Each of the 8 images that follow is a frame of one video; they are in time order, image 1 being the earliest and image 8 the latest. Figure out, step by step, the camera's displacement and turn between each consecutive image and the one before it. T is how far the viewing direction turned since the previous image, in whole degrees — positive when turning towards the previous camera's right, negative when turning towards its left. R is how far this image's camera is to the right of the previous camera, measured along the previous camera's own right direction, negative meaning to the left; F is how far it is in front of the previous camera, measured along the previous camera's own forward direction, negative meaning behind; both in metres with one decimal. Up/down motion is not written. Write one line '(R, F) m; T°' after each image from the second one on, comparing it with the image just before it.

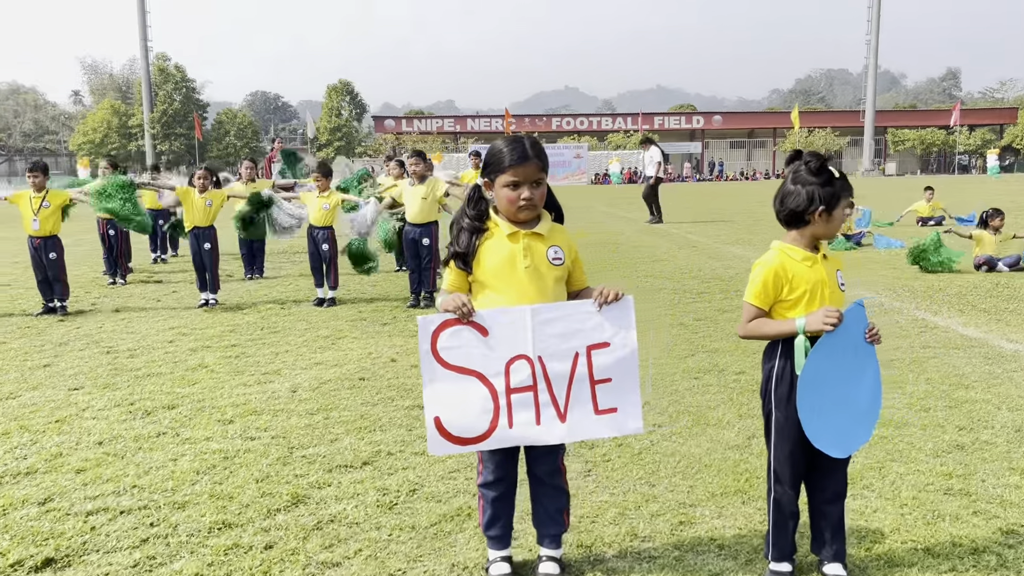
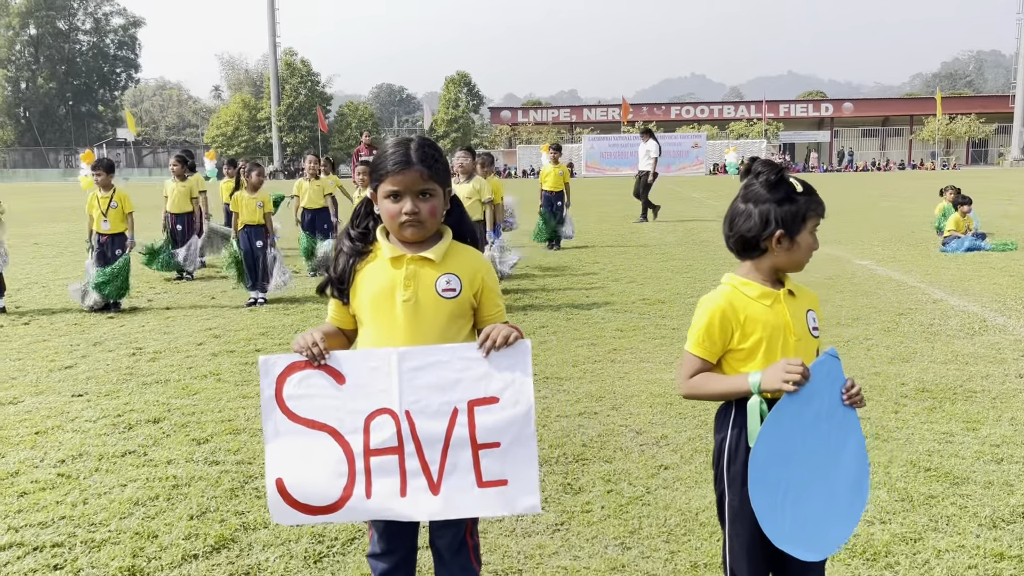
(+0.5, +0.5) m; -8°
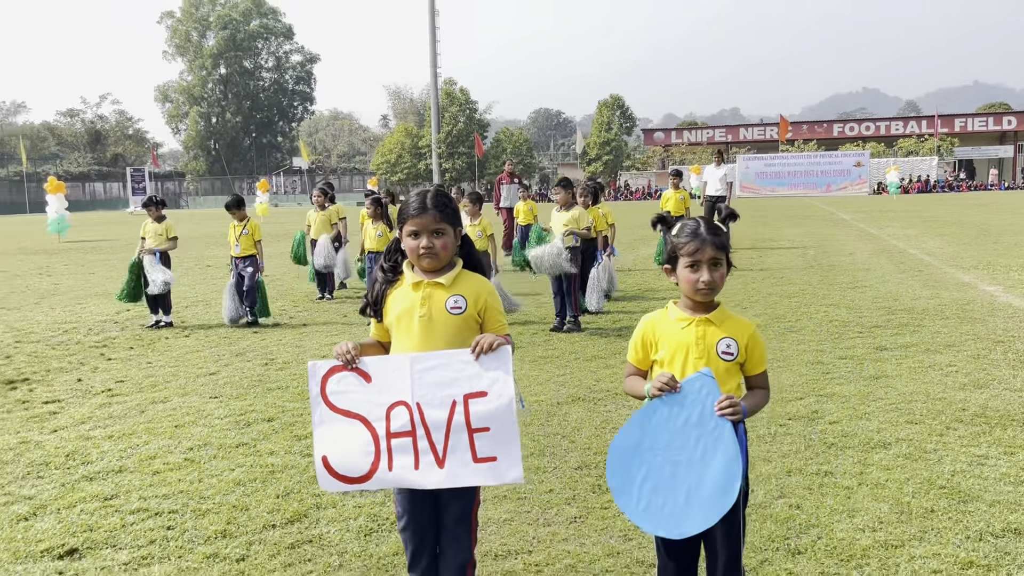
(+0.5, -0.4) m; -10°
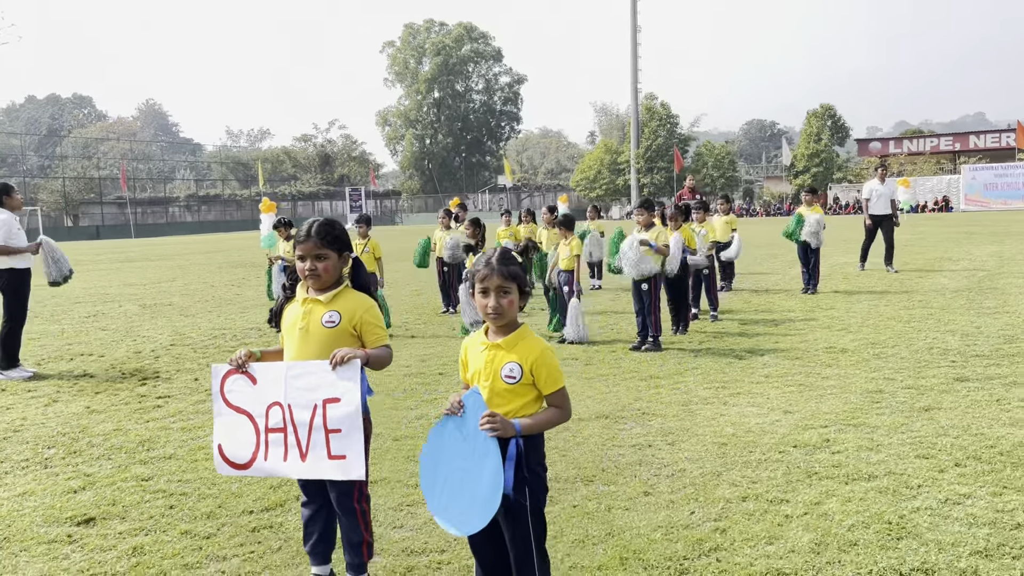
(+1.1, -0.1) m; -14°
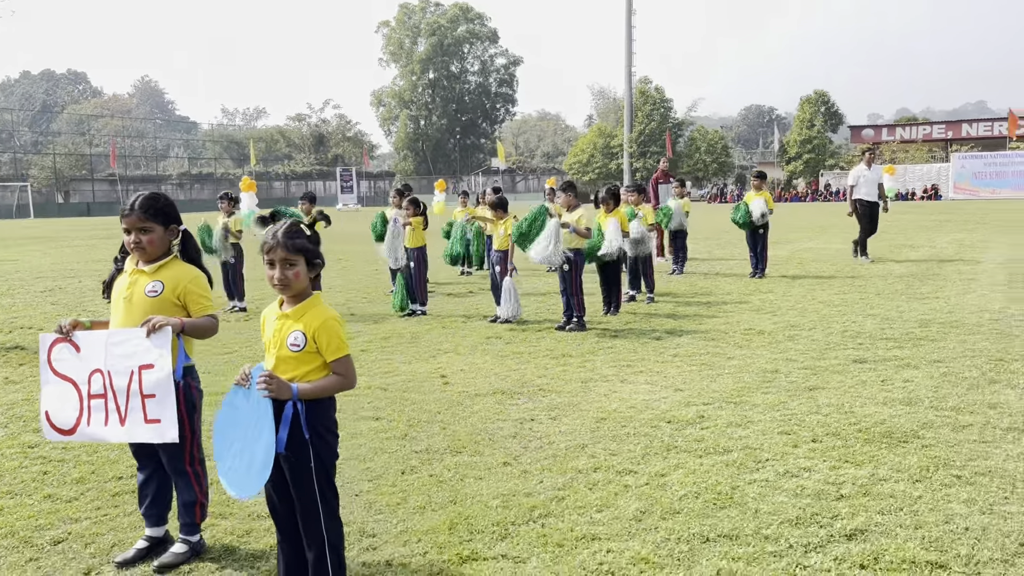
(+0.6, -0.1) m; 0°
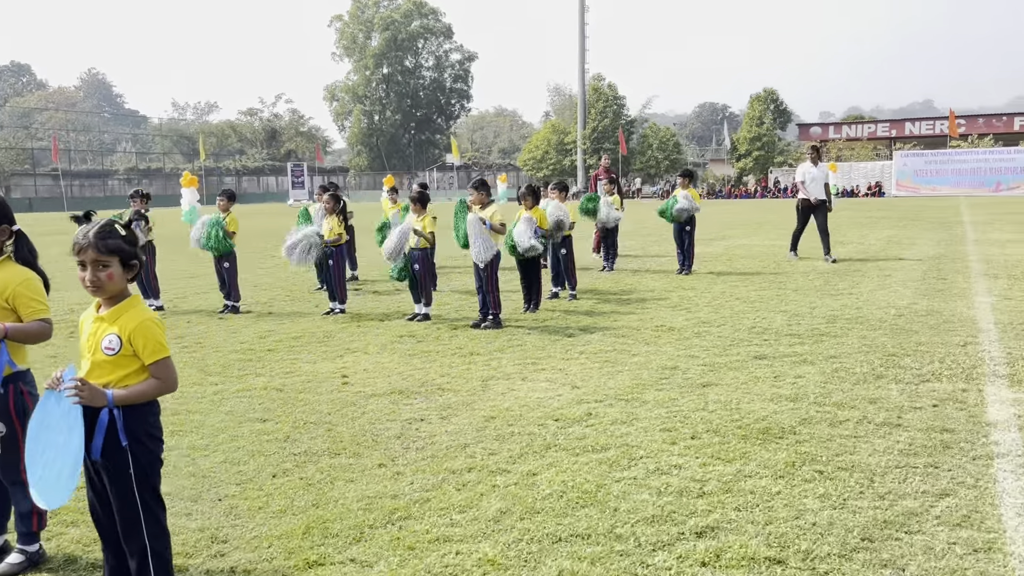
(+0.4, 0.0) m; +3°
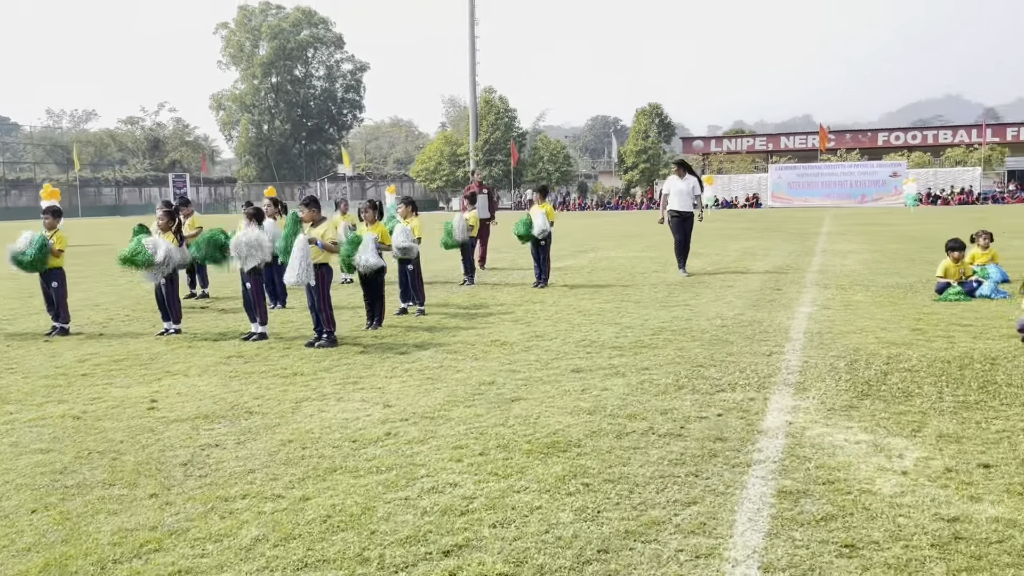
(+0.5, -0.1) m; +7°
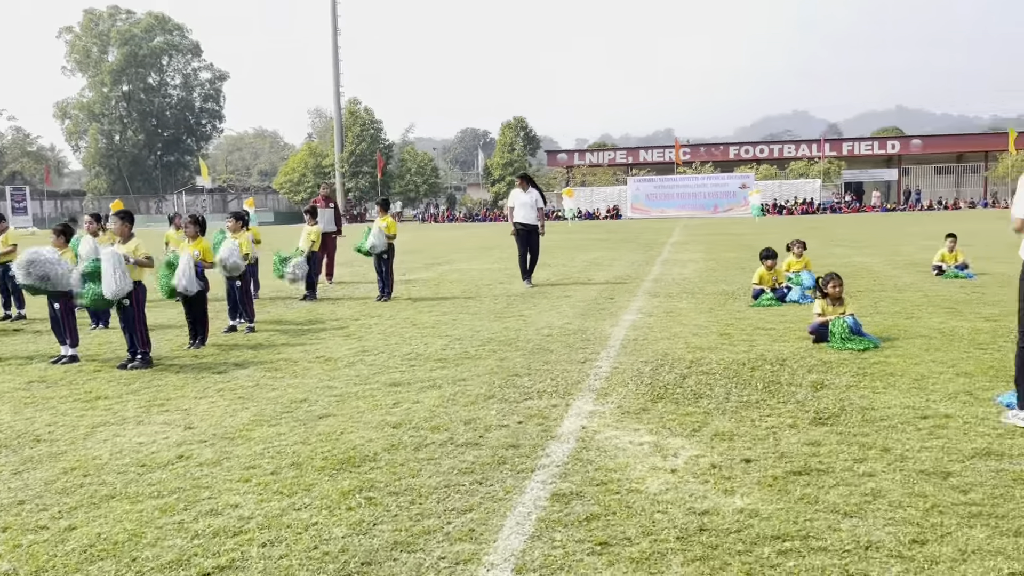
(+0.4, -0.1) m; +8°
